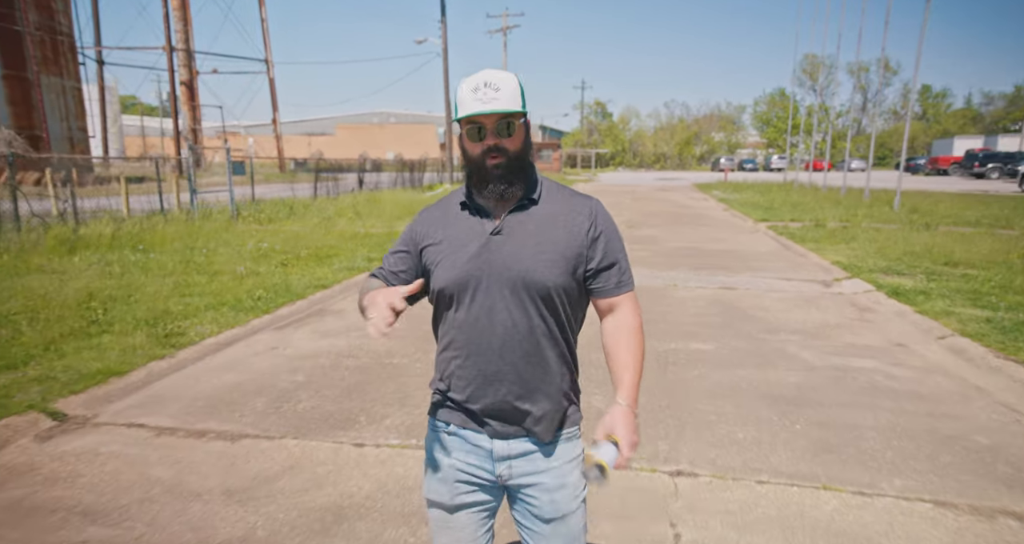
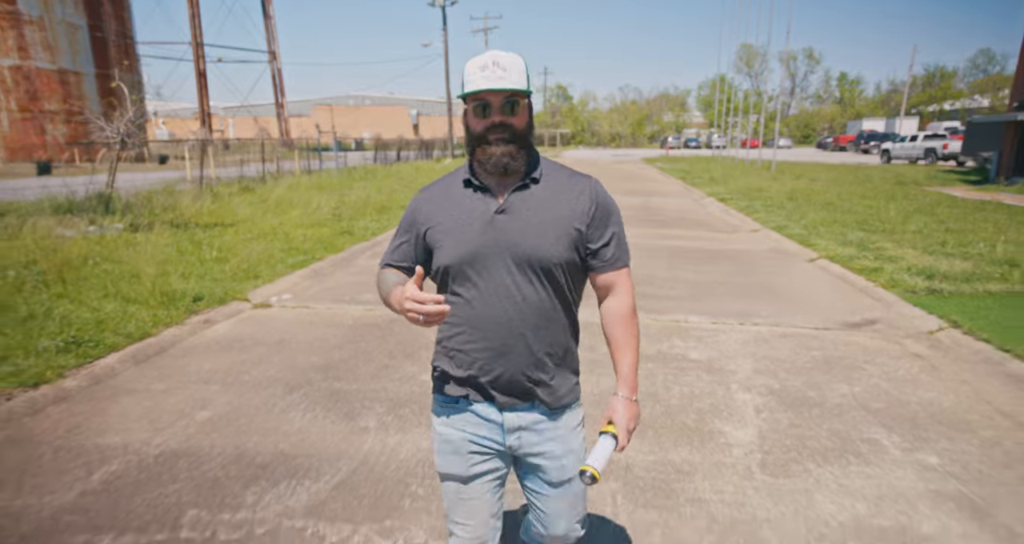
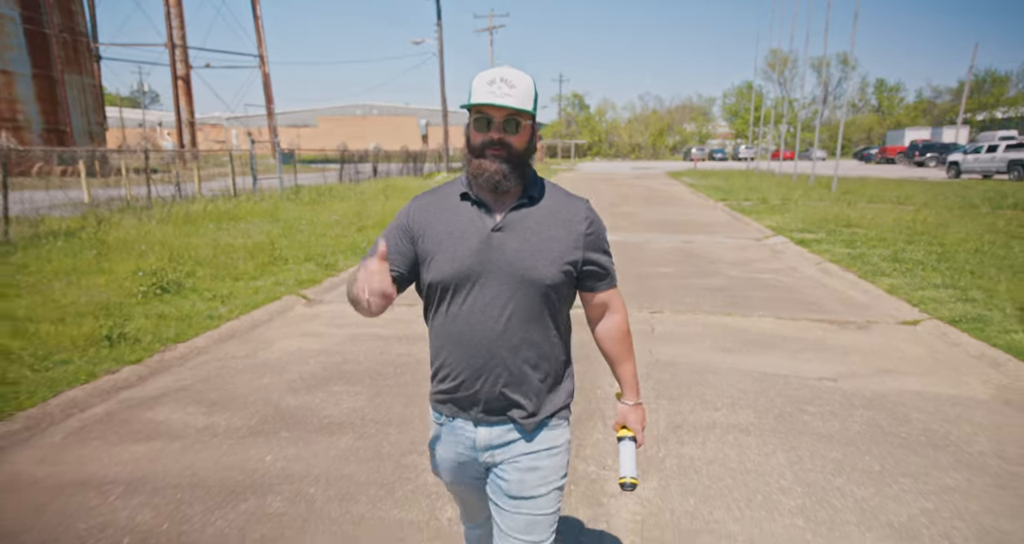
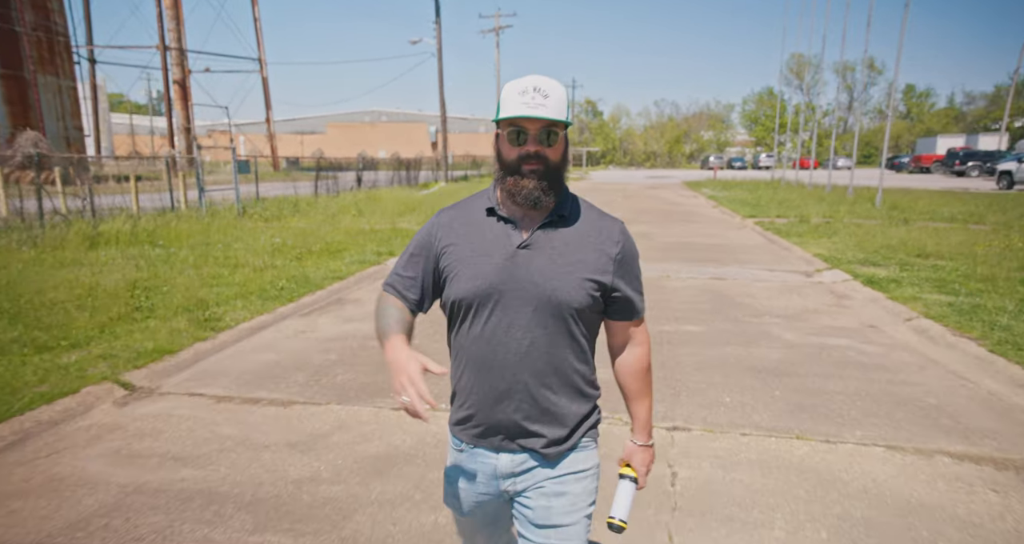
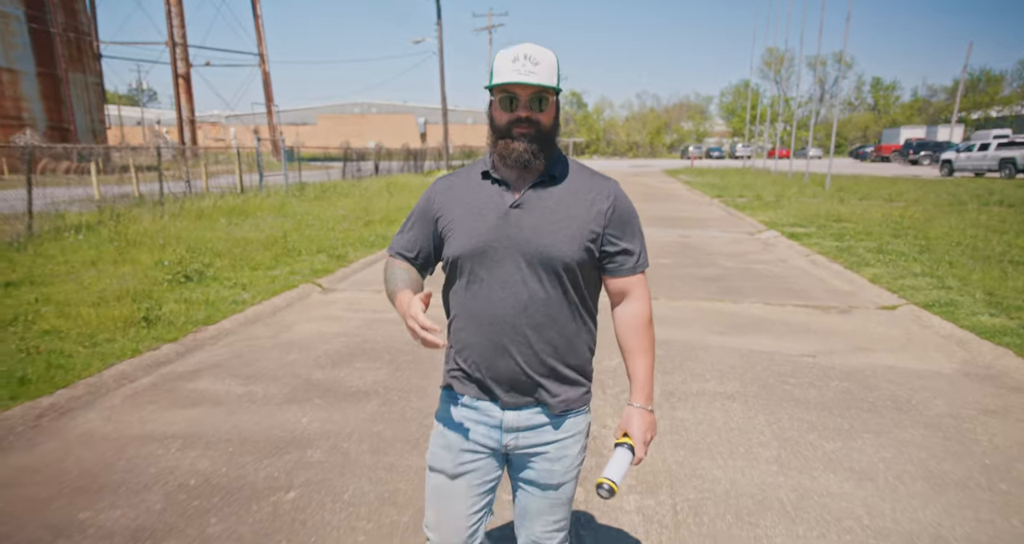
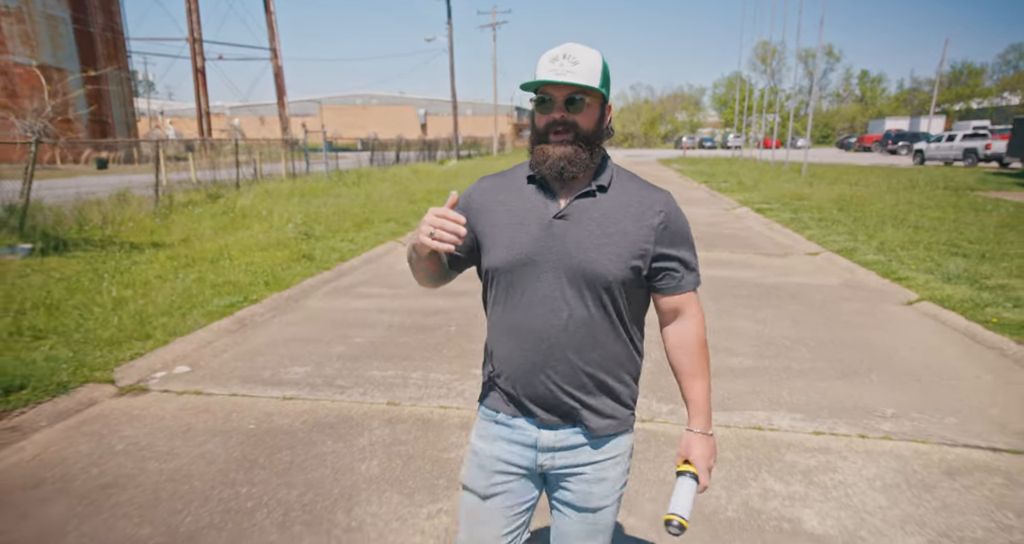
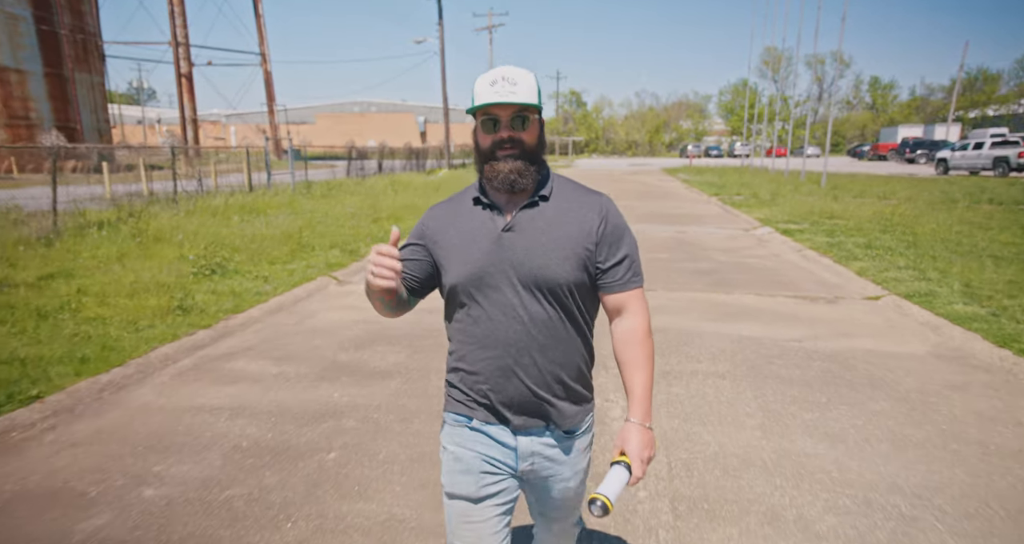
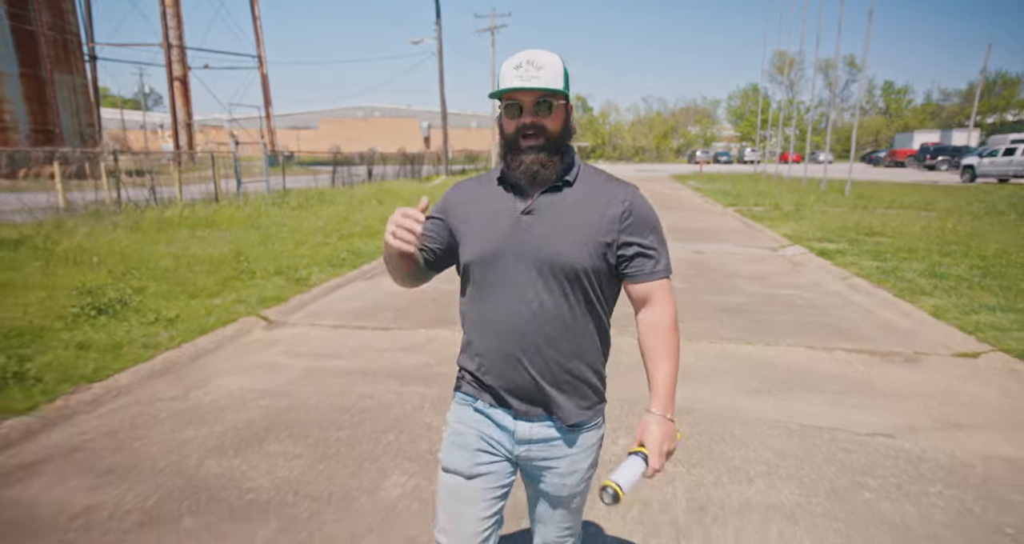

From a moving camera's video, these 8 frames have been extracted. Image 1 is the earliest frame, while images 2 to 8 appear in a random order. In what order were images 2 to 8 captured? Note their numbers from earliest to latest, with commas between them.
4, 8, 3, 5, 7, 6, 2
